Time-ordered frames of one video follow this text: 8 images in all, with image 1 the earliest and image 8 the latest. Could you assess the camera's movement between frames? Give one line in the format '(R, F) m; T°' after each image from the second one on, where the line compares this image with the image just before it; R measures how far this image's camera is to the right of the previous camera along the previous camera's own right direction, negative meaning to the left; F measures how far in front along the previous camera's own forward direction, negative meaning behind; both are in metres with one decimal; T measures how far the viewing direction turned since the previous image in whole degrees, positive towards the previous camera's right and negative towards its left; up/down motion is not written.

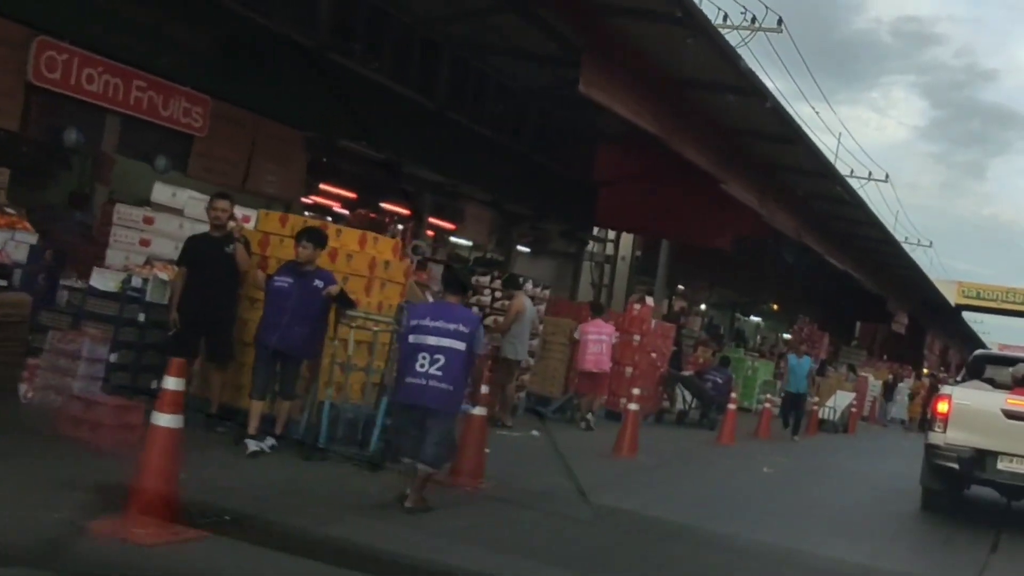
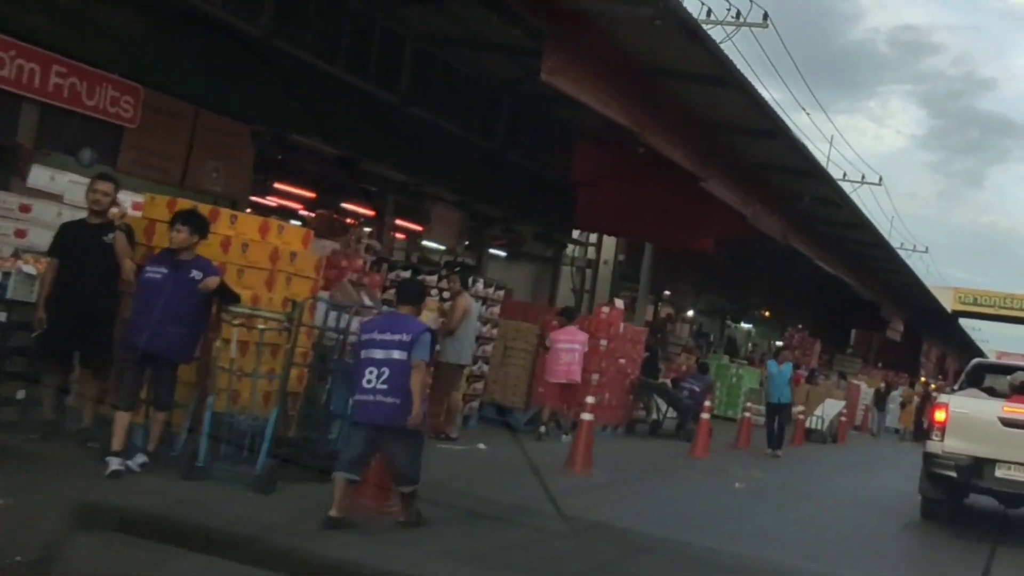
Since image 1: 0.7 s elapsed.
(-0.7, -2.1) m; 0°
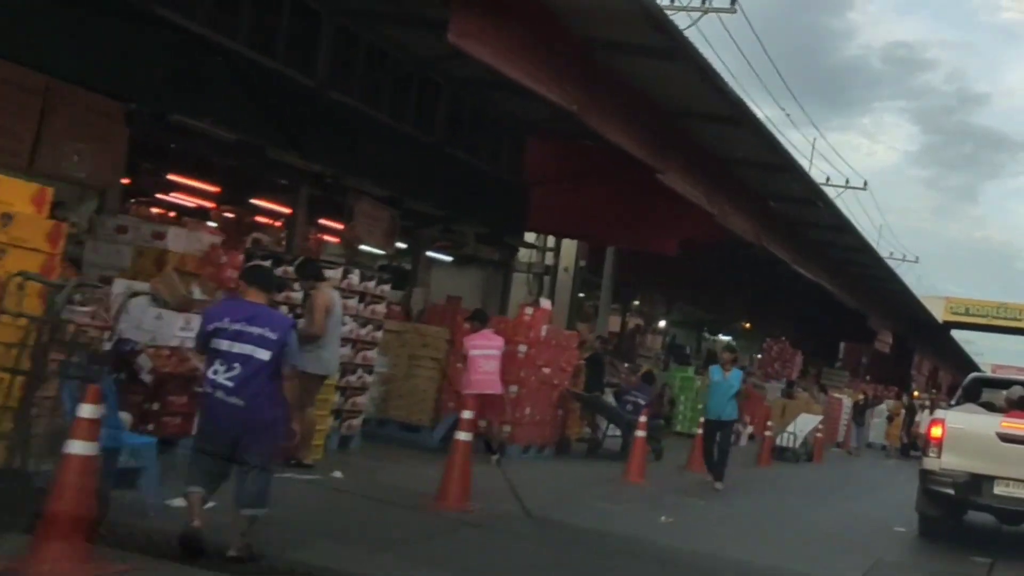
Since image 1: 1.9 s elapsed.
(+0.6, +1.8) m; 0°
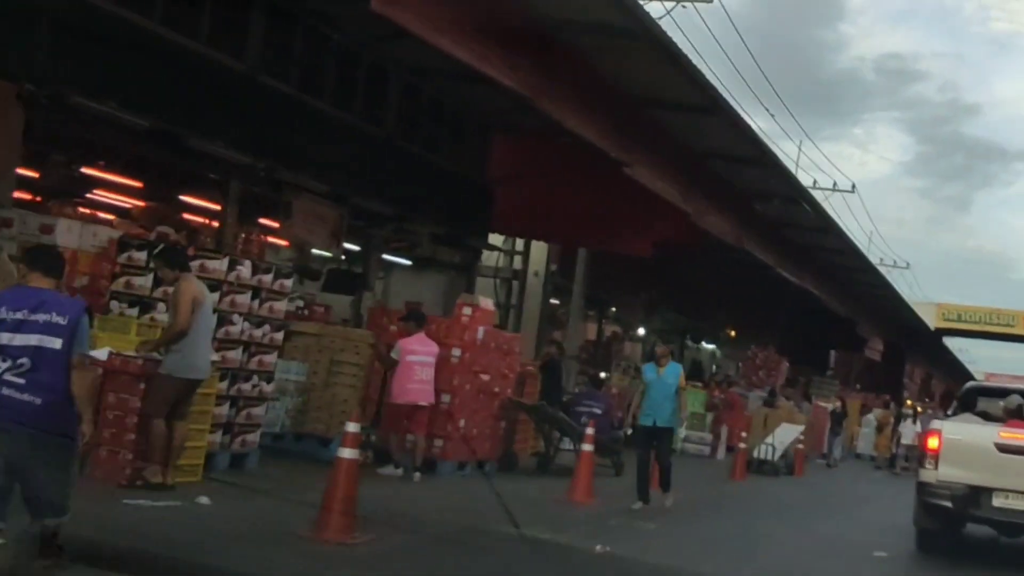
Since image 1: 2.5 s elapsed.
(+0.4, +1.1) m; 0°
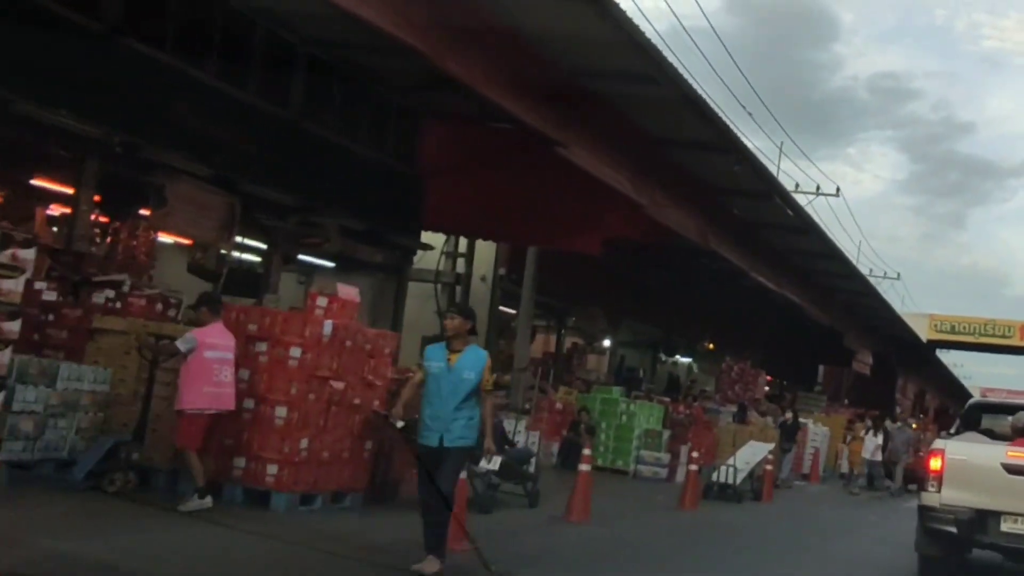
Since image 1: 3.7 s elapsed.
(+0.7, +2.0) m; 0°
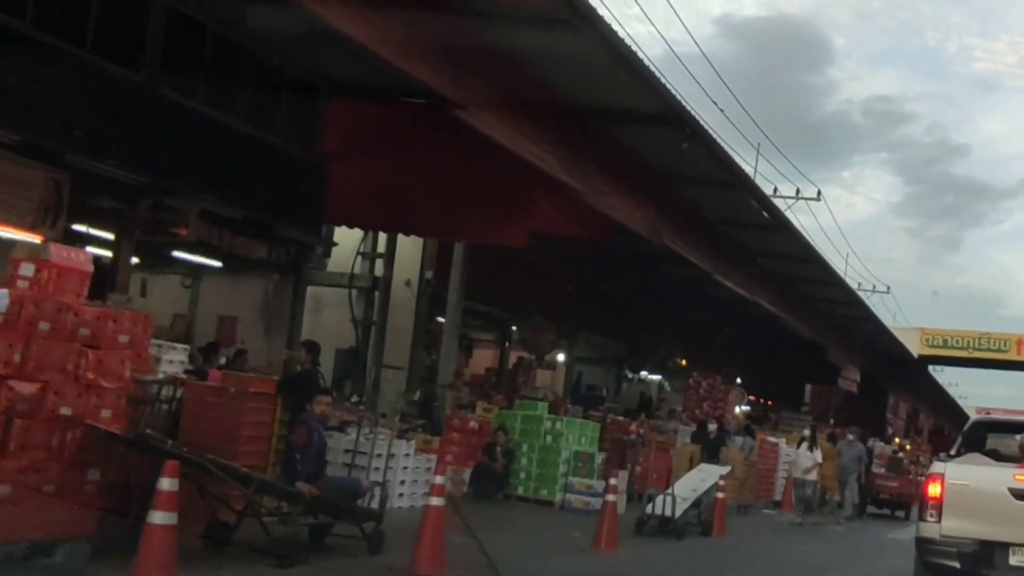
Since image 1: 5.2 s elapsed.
(+0.8, +2.3) m; 0°
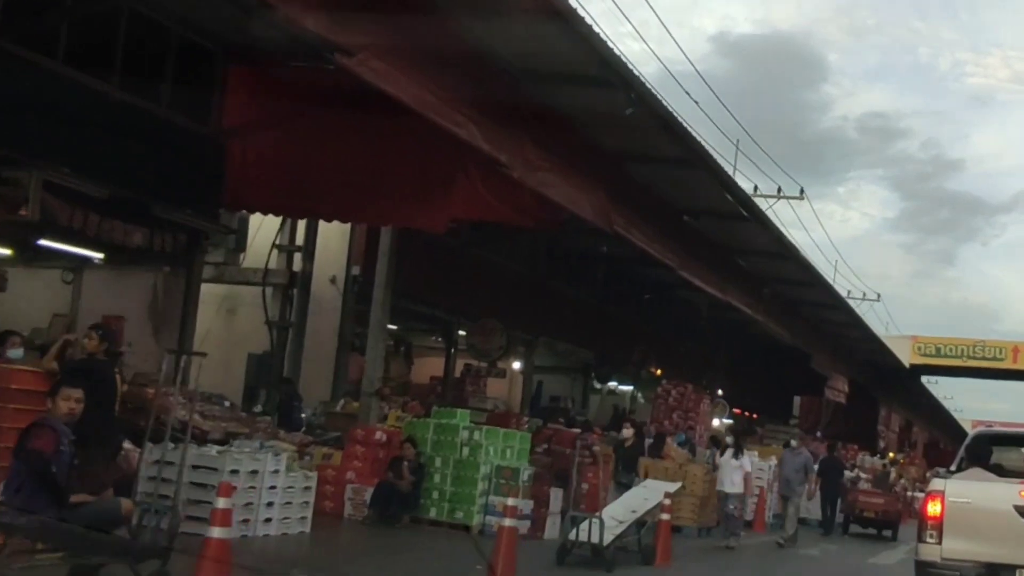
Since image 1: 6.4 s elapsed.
(+0.6, +1.8) m; 0°
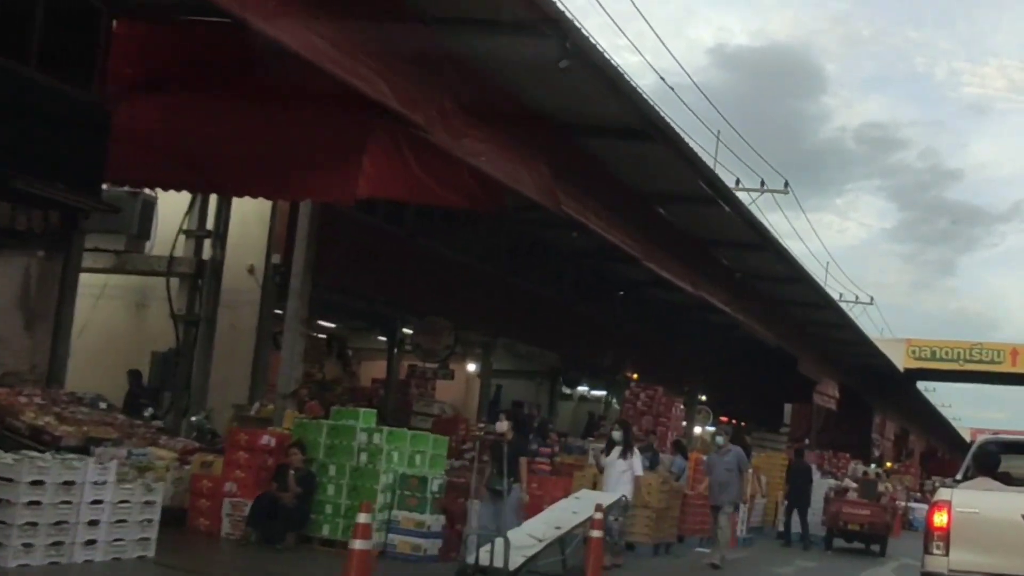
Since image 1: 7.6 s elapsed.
(+0.5, +1.6) m; 0°
